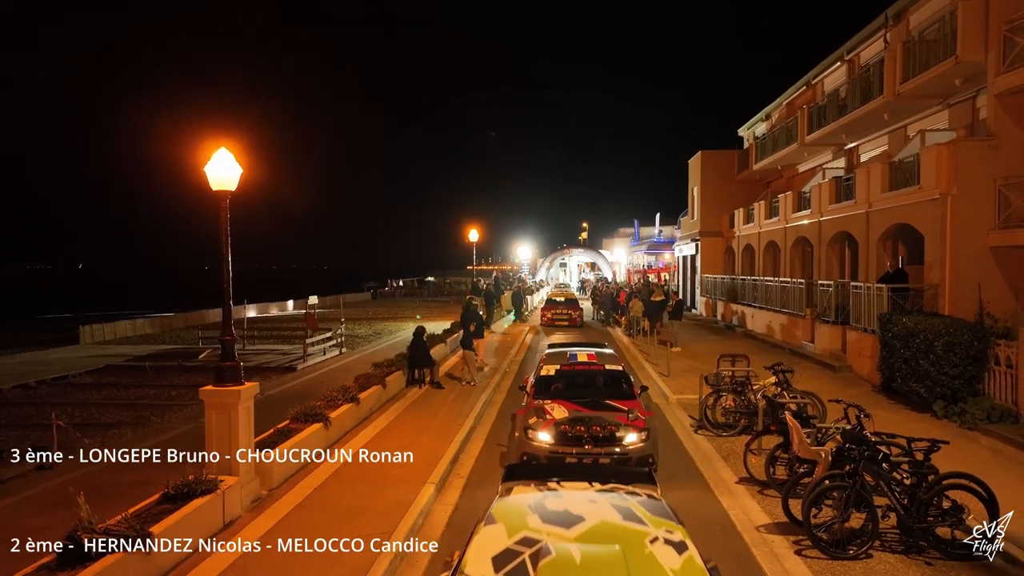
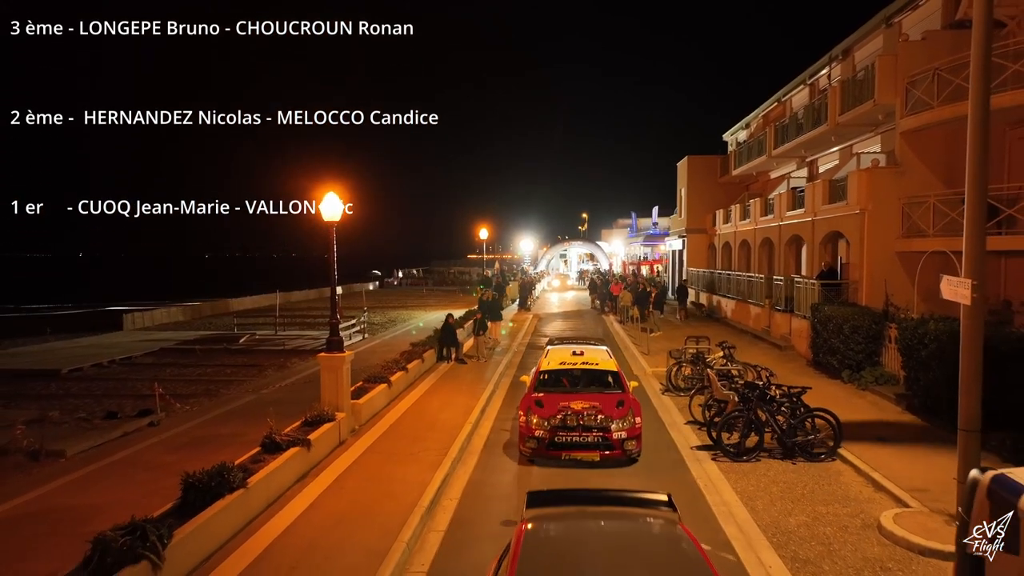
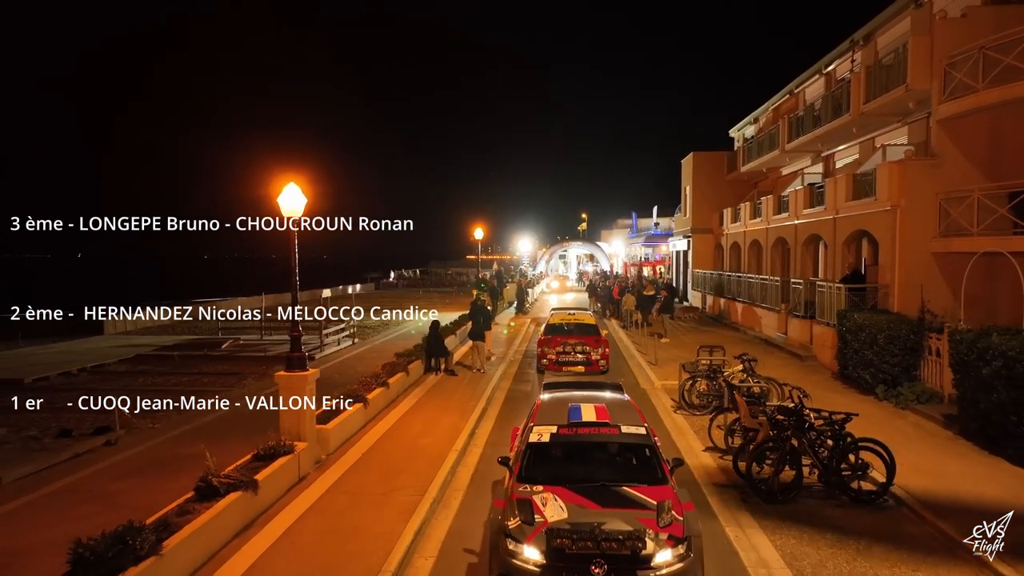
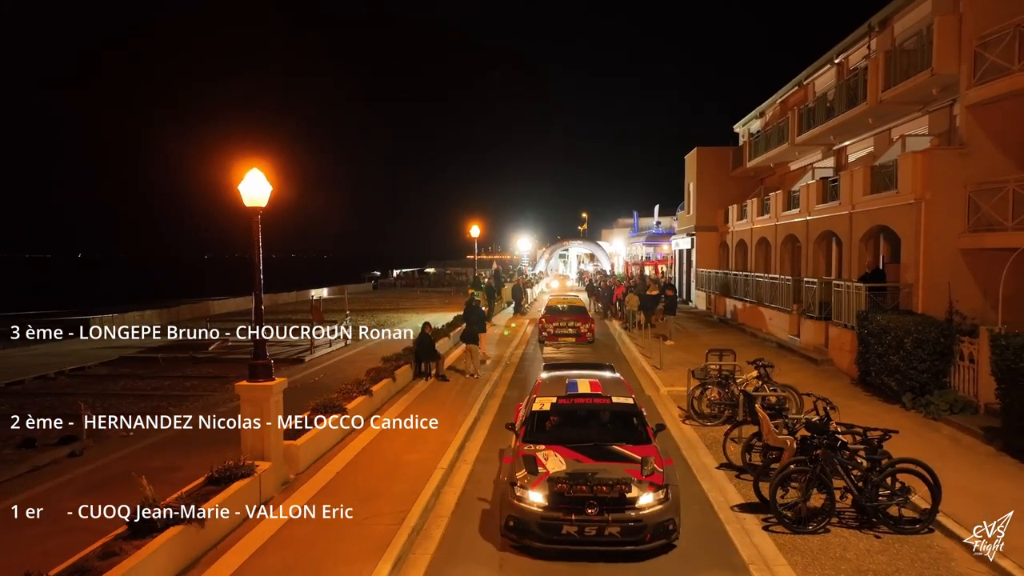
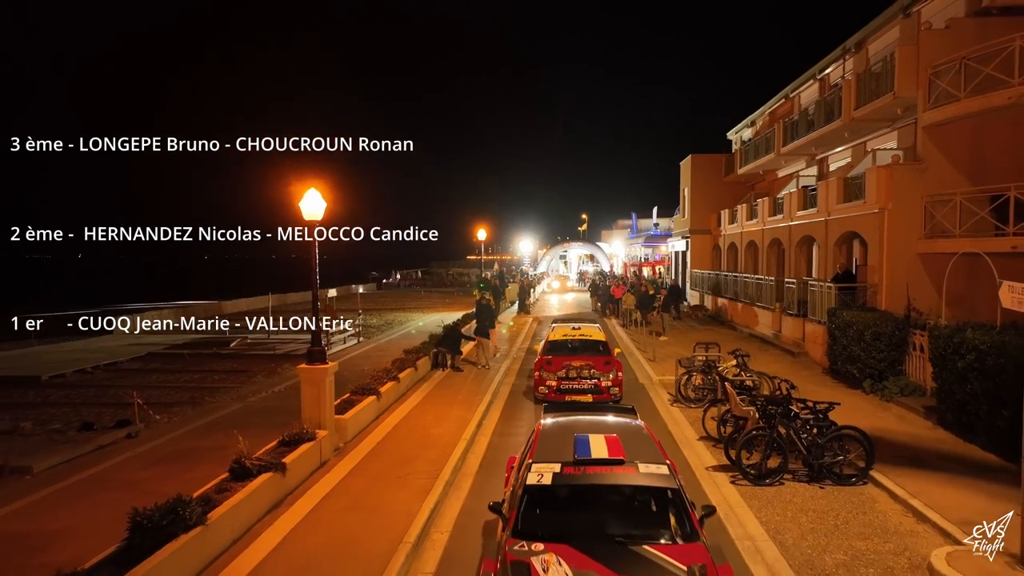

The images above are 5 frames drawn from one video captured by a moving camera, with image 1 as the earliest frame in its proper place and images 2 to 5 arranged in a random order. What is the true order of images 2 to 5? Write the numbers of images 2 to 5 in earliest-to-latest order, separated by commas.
4, 3, 5, 2
